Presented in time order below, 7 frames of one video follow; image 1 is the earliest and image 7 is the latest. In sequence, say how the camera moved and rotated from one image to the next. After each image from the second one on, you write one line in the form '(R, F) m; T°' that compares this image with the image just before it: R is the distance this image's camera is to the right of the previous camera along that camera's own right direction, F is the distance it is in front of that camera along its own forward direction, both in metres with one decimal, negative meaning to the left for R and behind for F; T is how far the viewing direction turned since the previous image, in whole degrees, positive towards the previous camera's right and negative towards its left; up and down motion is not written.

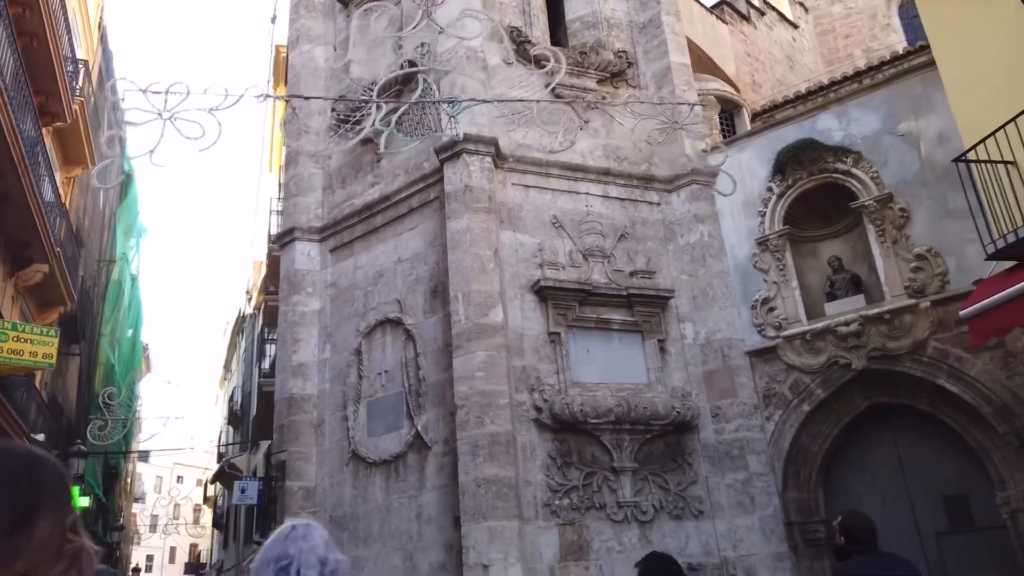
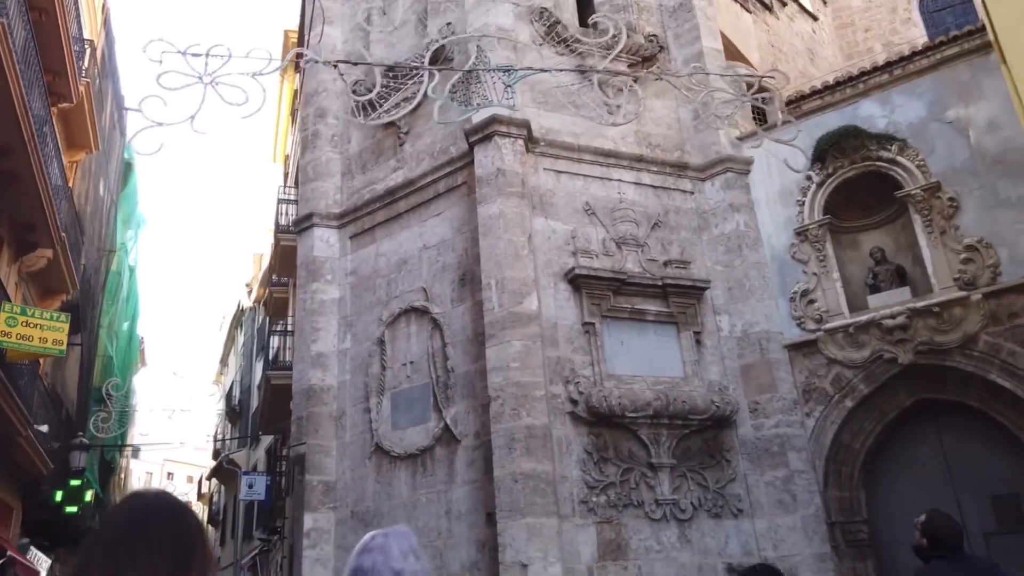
(-0.5, +0.4) m; +1°
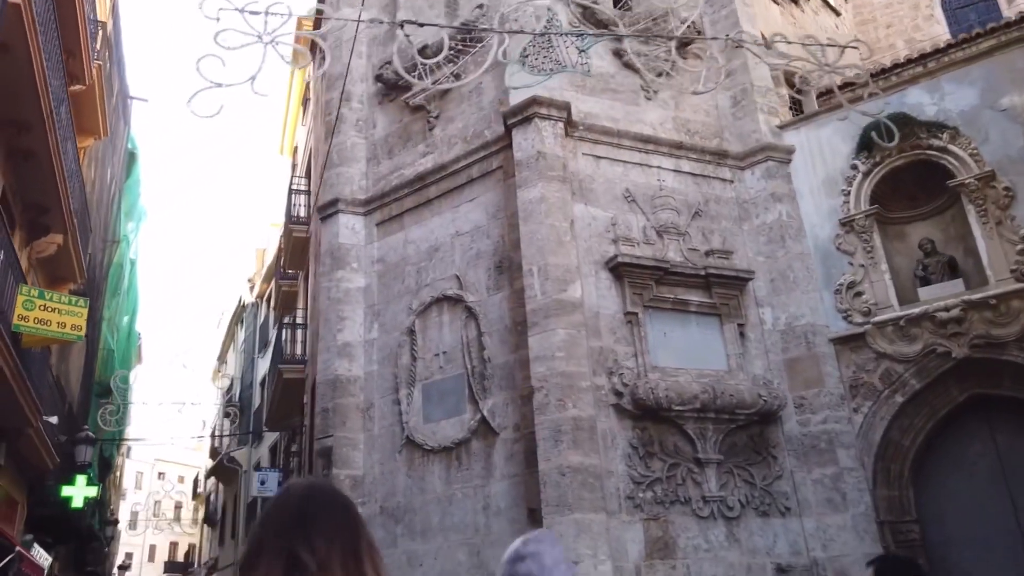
(-0.6, +0.4) m; +1°
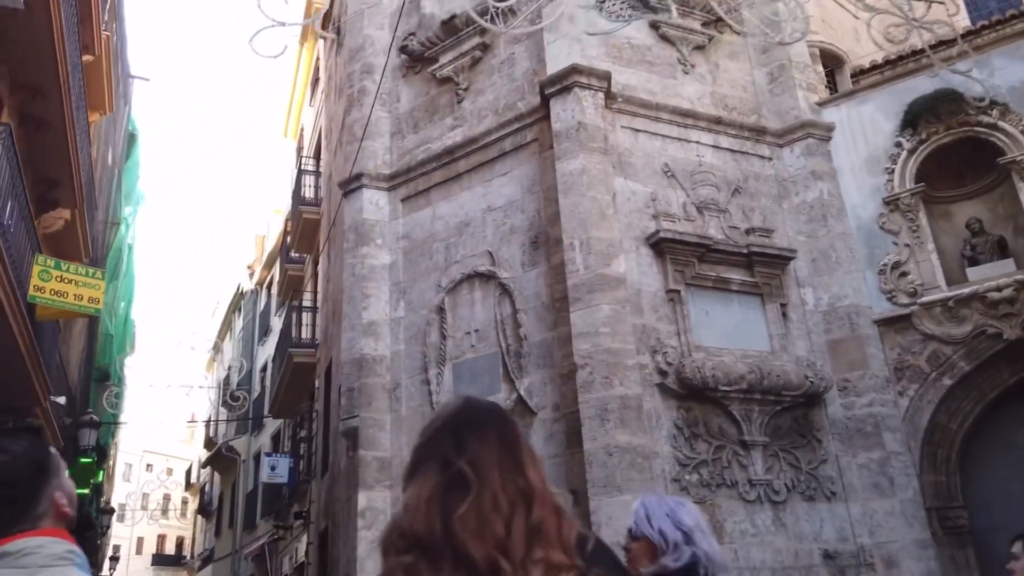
(-0.5, +0.3) m; +1°
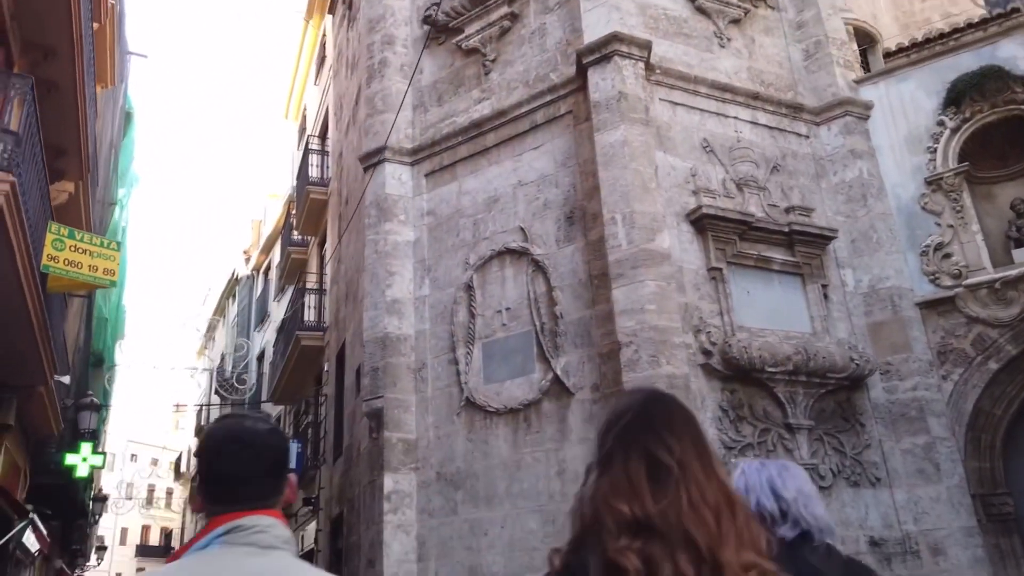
(-0.5, +0.3) m; +1°
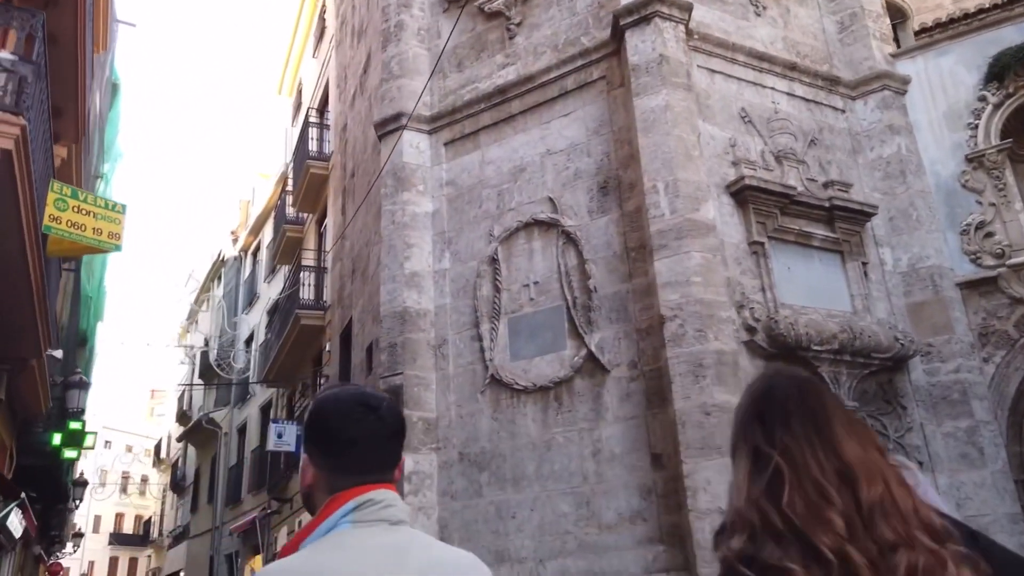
(-0.5, +0.4) m; +2°
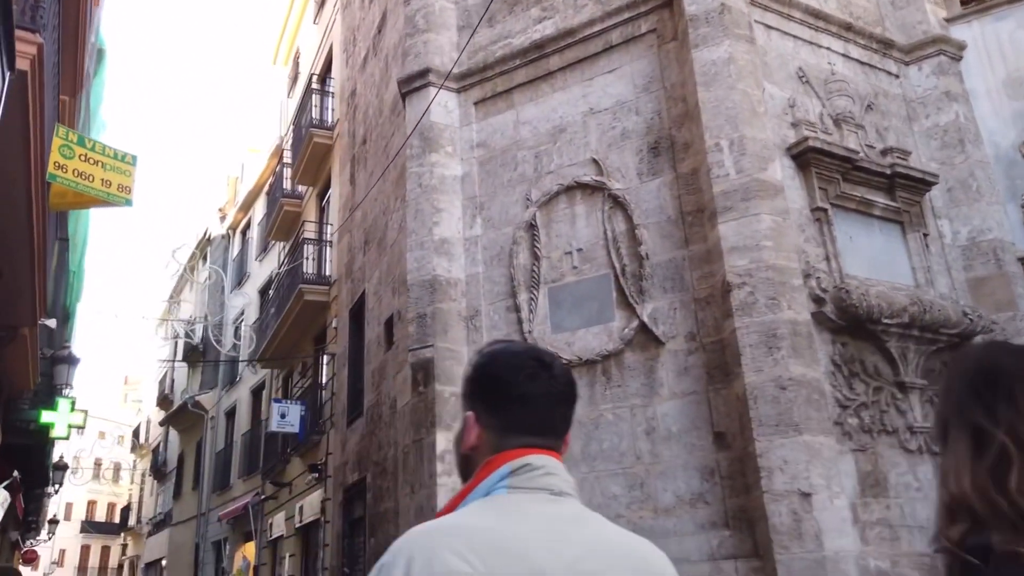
(-0.7, +0.6) m; +2°
